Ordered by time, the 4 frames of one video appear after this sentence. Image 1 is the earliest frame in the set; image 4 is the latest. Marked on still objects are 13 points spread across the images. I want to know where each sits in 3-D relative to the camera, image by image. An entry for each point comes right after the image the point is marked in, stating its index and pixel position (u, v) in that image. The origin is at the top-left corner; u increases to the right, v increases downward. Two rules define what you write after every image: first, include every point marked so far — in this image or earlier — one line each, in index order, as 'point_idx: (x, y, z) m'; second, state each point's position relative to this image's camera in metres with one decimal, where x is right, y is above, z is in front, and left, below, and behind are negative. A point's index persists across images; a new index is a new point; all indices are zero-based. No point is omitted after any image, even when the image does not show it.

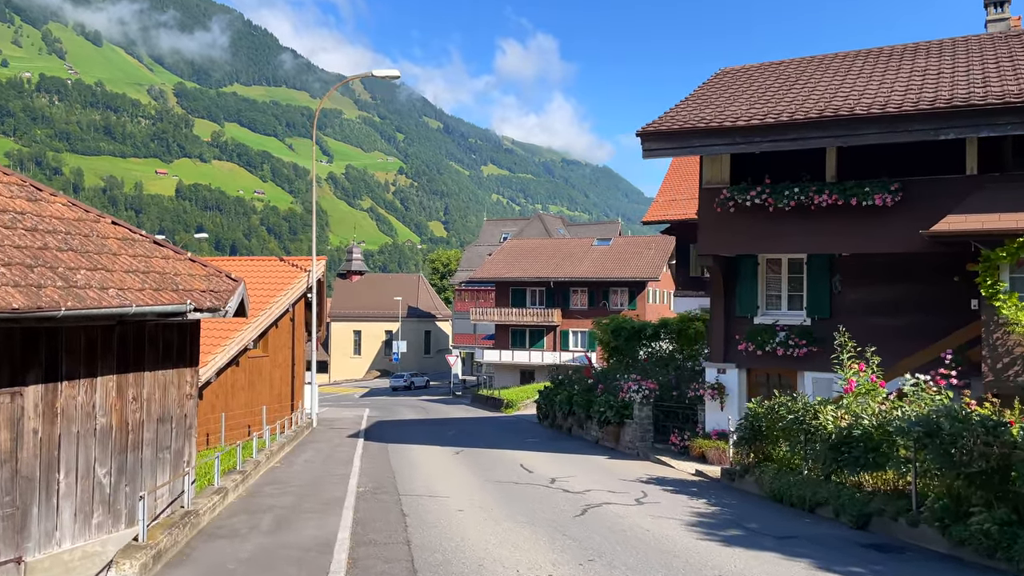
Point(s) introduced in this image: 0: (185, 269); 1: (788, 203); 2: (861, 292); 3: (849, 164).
0: (-4.1, +0.2, +10.6) m
1: (+5.0, +1.5, +15.2) m
2: (+6.8, -0.1, +16.2) m
3: (+6.2, +2.3, +15.4) m
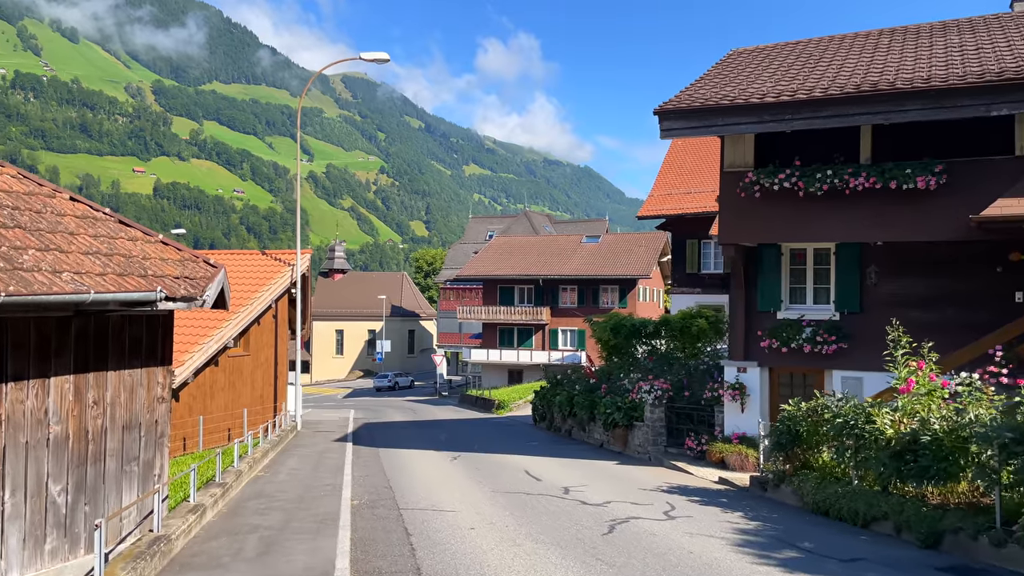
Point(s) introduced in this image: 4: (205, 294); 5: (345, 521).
0: (-3.9, +0.4, +9.2) m
1: (+5.1, +1.7, +14.0) m
2: (+6.9, +0.1, +15.1) m
3: (+6.3, +2.4, +14.2) m
4: (-3.3, -0.1, +9.0) m
5: (-2.1, -2.9, +10.5) m
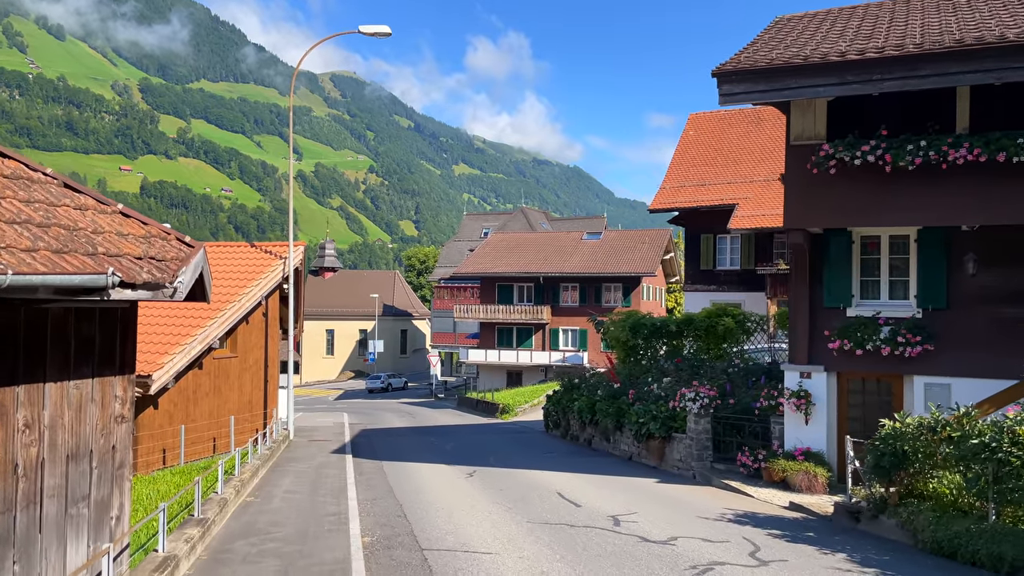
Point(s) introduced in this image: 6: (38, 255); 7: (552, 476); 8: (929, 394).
0: (-3.3, +0.5, +7.0) m
1: (+5.7, +1.8, +11.9) m
2: (+7.4, +0.2, +13.0) m
3: (+6.9, +2.5, +12.1) m
4: (-2.7, +0.1, +6.8) m
5: (-1.5, -2.8, +8.3) m
6: (-3.2, +0.2, +5.7) m
7: (+0.7, -3.5, +15.7) m
8: (+6.6, -1.7, +13.2) m
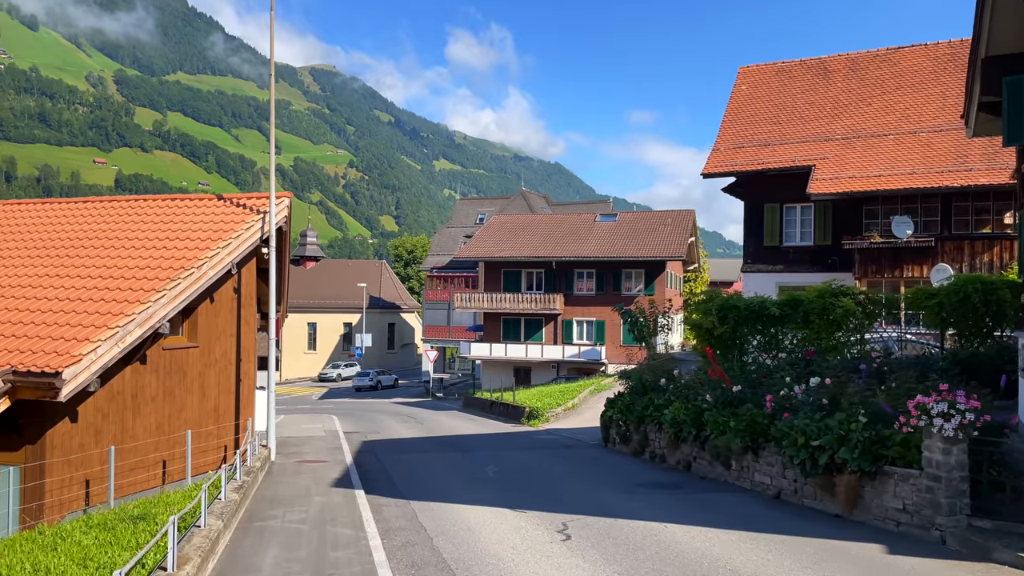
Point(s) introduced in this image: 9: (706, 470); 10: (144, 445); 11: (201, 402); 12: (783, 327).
0: (-1.6, +1.1, +0.8) m
1: (+7.2, +2.4, +5.9) m
2: (+8.9, +0.8, +7.0) m
3: (+8.4, +3.2, +6.2) m
4: (-1.0, +0.7, +0.6) m
5: (+0.1, -2.1, +2.1) m
6: (-1.5, +0.9, -0.5) m
7: (+2.2, -2.9, +9.6) m
8: (+8.1, -1.0, +7.3) m
9: (+3.5, -3.2, +15.0) m
10: (-6.2, -2.6, +14.0) m
11: (-6.0, -2.2, +16.2) m
12: (+6.4, -0.8, +19.6) m
